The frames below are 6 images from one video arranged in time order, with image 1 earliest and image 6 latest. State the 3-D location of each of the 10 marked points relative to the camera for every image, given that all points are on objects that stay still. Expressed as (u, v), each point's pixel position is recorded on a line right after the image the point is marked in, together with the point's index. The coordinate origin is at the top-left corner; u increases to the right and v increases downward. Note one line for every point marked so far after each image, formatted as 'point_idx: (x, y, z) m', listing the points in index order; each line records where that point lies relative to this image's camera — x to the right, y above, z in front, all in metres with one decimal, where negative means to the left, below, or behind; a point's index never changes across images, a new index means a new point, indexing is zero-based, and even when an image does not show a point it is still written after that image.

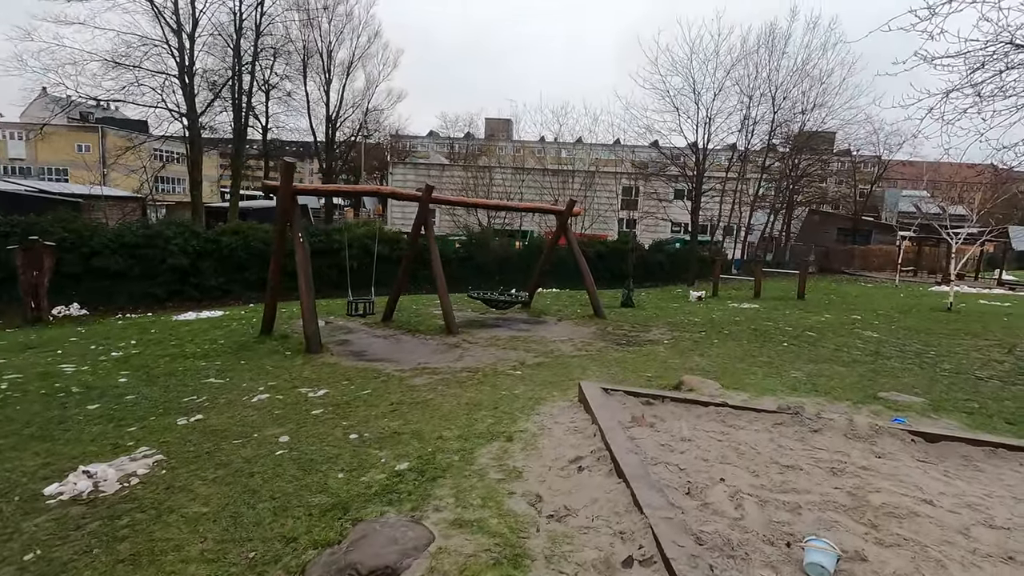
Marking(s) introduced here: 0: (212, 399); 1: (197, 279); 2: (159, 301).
0: (-2.8, -1.0, +5.0) m
1: (-9.0, +0.3, +15.2) m
2: (-9.7, -0.4, +14.8) m
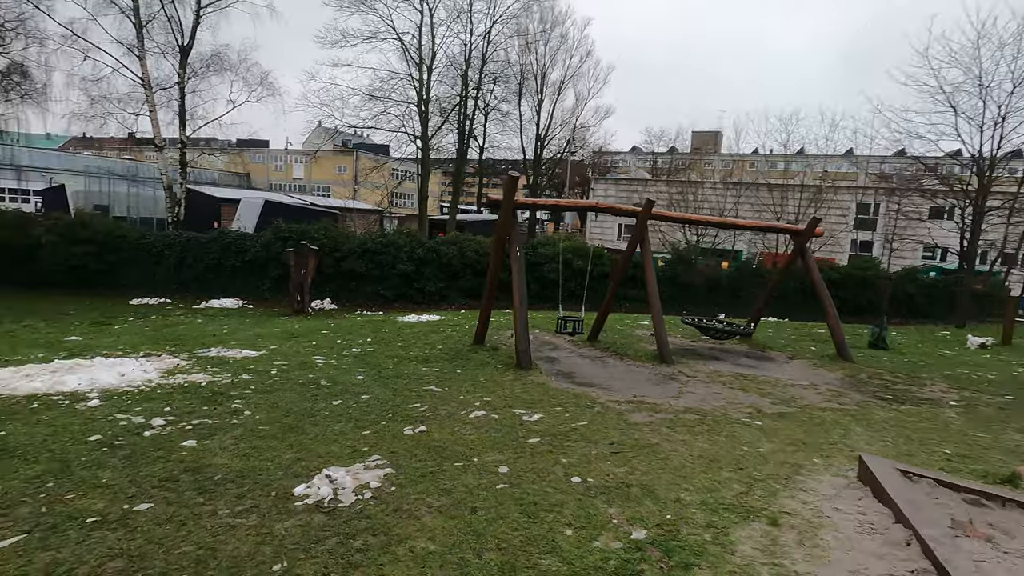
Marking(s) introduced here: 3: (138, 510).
0: (-0.7, -1.1, +5.0) m
1: (-2.9, +0.1, +16.8) m
2: (-3.8, -0.4, +16.6) m
3: (-2.0, -1.2, +2.8) m
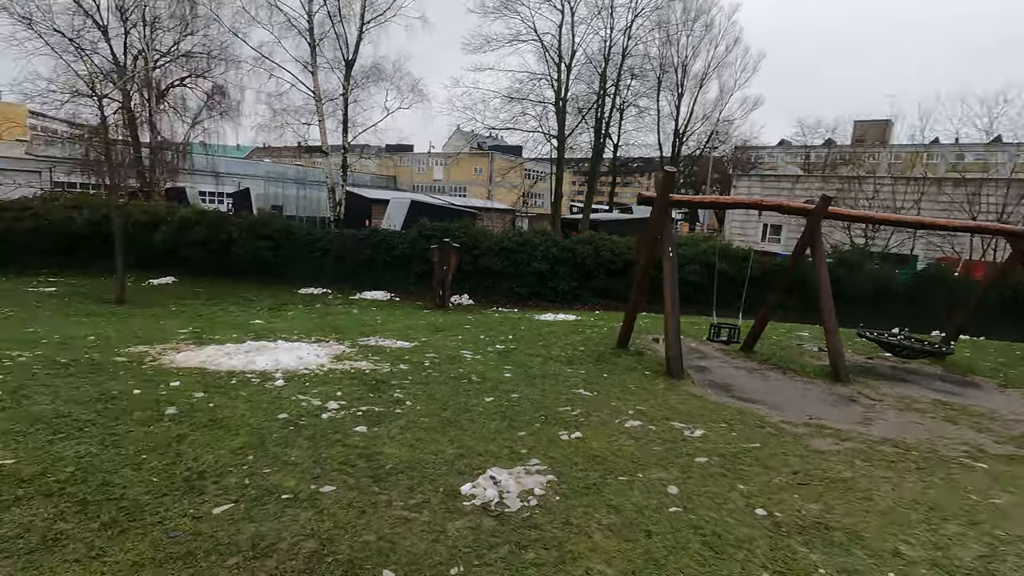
0: (+0.7, -1.1, +4.8) m
1: (+1.3, +0.2, +16.7) m
2: (+0.4, -0.4, +16.8) m
3: (-1.0, -1.1, +3.0) m
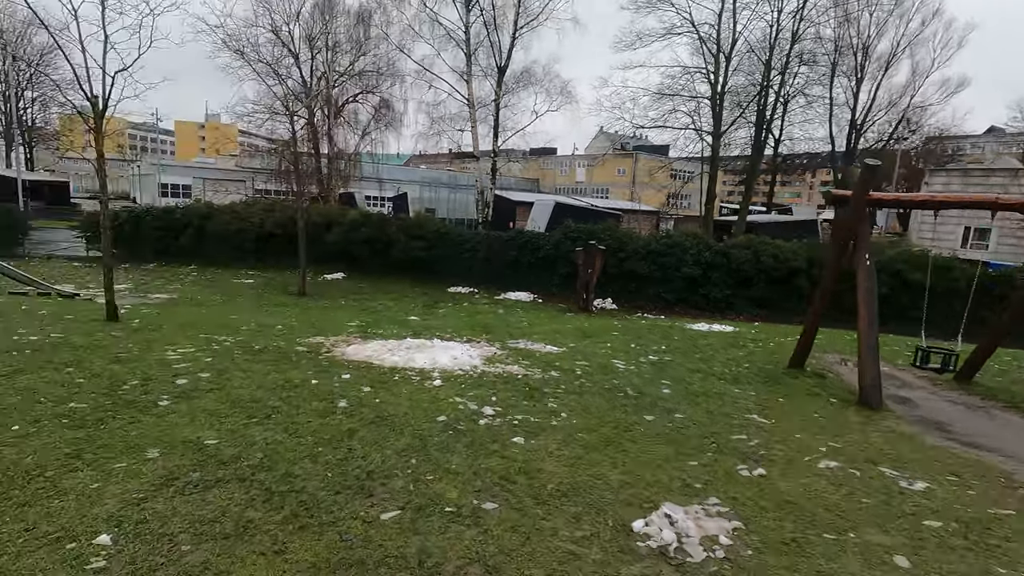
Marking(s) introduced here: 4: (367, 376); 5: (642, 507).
0: (+2.0, -1.2, +4.2) m
1: (+5.7, 0.0, +15.5) m
2: (+4.8, -0.5, +15.8) m
3: (-0.1, -1.2, +2.8) m
4: (-1.4, -0.8, +5.1) m
5: (+0.7, -1.2, +3.0) m
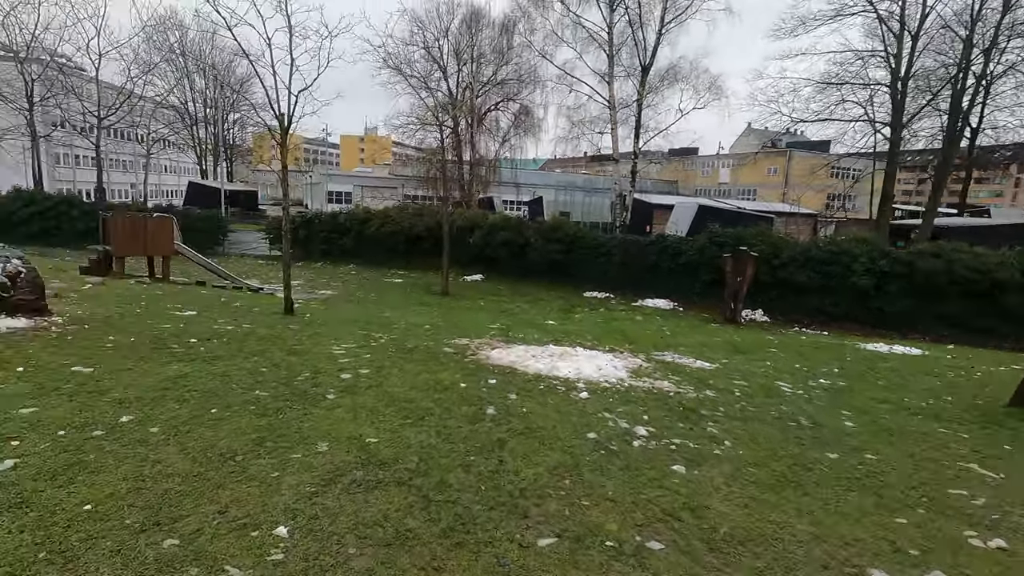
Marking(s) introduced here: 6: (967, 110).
0: (+3.0, -1.4, +3.3) m
1: (+9.4, -0.4, +13.5) m
2: (+8.6, -0.9, +14.0) m
3: (+0.7, -1.2, +2.5) m
4: (0.0, -0.9, +5.0) m
5: (+1.5, -1.3, +2.5) m
6: (+17.0, +6.7, +19.9) m
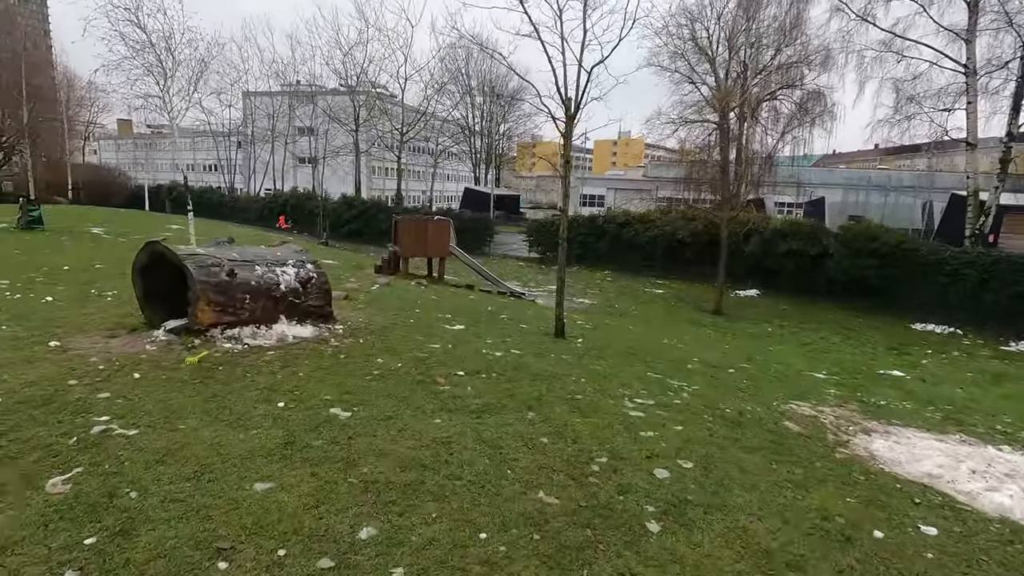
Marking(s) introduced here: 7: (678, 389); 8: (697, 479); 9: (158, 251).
0: (+4.3, -1.9, -0.2) m
1: (+14.4, -1.5, +6.2) m
2: (+13.8, -1.9, +7.1) m
3: (+1.8, -1.6, +0.1) m
4: (+2.3, -1.3, +2.7) m
5: (+2.5, -1.7, -0.3) m
6: (+24.4, +5.0, +8.7) m
7: (+1.5, -0.9, +5.0) m
8: (+1.0, -1.1, +3.0) m
9: (-3.2, +0.3, +4.8) m
